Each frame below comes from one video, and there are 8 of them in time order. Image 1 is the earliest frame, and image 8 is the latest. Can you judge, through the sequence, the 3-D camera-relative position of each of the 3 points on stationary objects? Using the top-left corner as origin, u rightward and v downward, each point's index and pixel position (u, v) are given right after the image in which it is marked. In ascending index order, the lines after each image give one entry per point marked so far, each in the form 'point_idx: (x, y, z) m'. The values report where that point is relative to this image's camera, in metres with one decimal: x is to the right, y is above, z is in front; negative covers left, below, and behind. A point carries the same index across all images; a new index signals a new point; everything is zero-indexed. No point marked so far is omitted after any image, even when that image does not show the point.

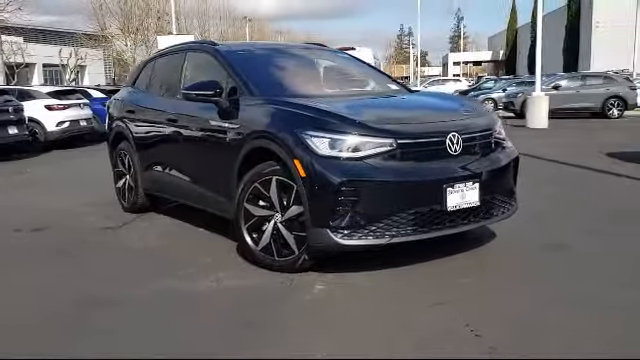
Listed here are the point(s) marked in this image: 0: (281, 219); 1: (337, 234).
0: (-0.3, -0.3, +4.5) m
1: (+0.1, -0.4, +4.1) m
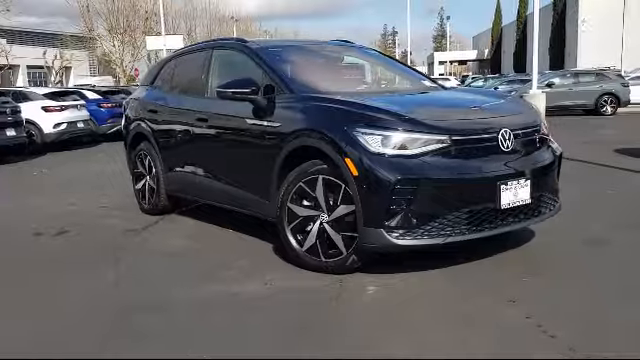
0: (+0.1, -0.3, +4.4) m
1: (+0.5, -0.3, +4.0) m
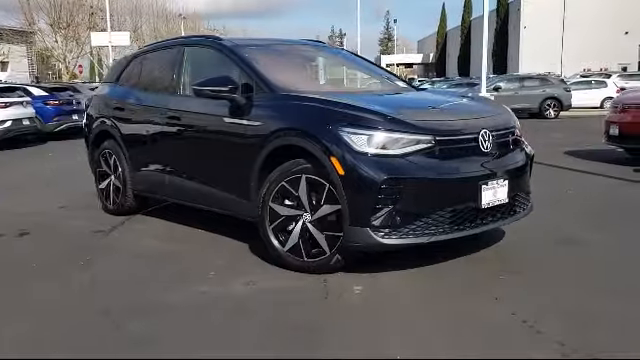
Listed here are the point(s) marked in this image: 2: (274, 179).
0: (-0.1, -0.3, +4.4) m
1: (+0.4, -0.3, +4.1) m
2: (-0.3, 0.0, +4.5) m
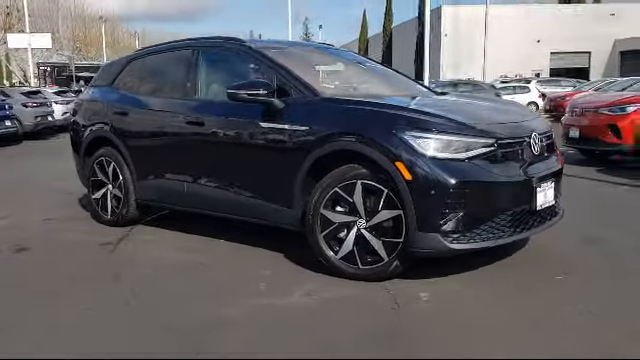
0: (+0.3, -0.3, +4.3) m
1: (+0.8, -0.4, +4.0) m
2: (0.0, 0.0, +4.4) m
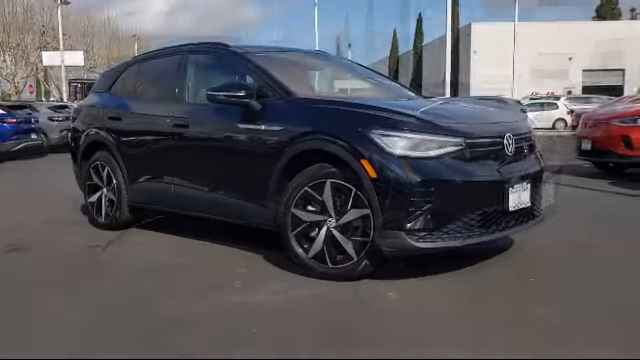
0: (+0.1, -0.3, +4.3) m
1: (+0.6, -0.4, +4.0) m
2: (-0.2, 0.0, +4.4) m
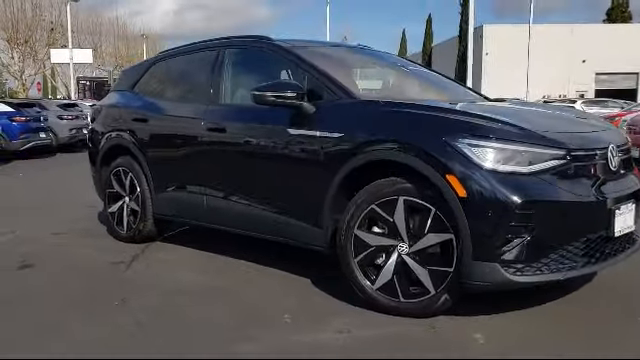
0: (+0.5, -0.4, +3.6) m
1: (+1.0, -0.5, +3.3) m
2: (+0.2, -0.1, +3.7) m
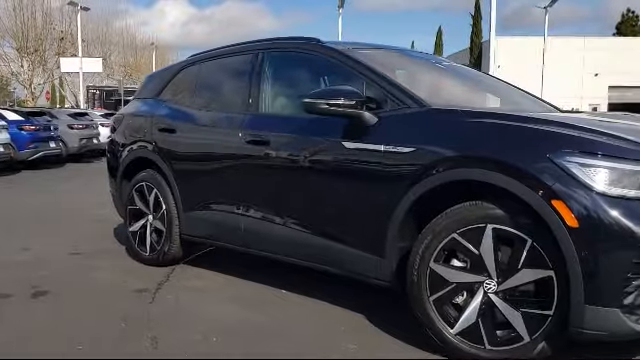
0: (+0.9, -0.5, +3.0) m
1: (+1.3, -0.6, +2.8) m
2: (+0.6, -0.2, +3.2) m
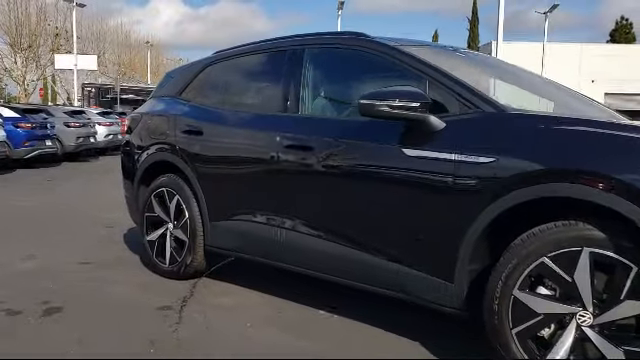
0: (+1.2, -0.6, +2.7) m
1: (+1.6, -0.7, +2.4) m
2: (+0.9, -0.3, +2.8) m
